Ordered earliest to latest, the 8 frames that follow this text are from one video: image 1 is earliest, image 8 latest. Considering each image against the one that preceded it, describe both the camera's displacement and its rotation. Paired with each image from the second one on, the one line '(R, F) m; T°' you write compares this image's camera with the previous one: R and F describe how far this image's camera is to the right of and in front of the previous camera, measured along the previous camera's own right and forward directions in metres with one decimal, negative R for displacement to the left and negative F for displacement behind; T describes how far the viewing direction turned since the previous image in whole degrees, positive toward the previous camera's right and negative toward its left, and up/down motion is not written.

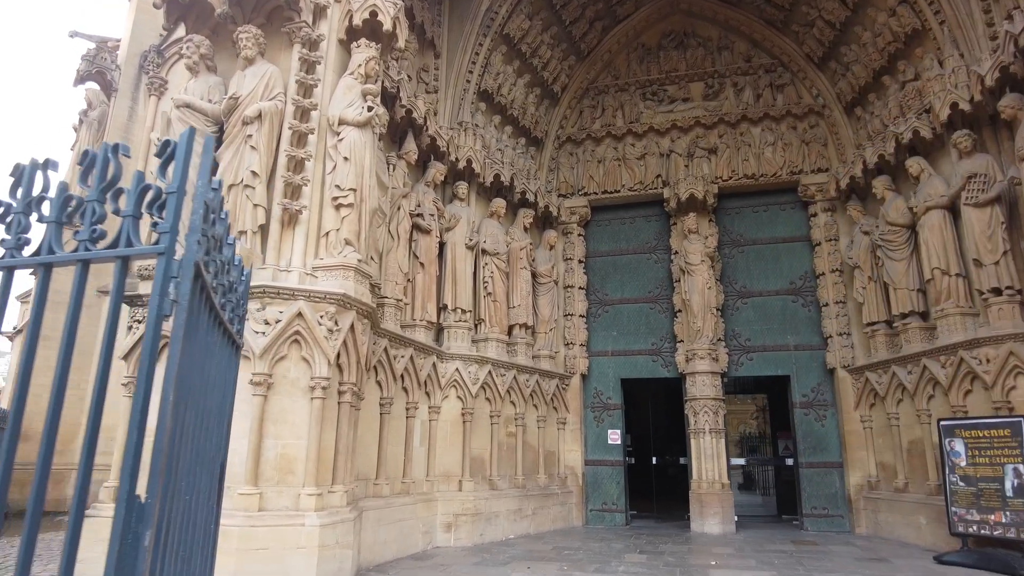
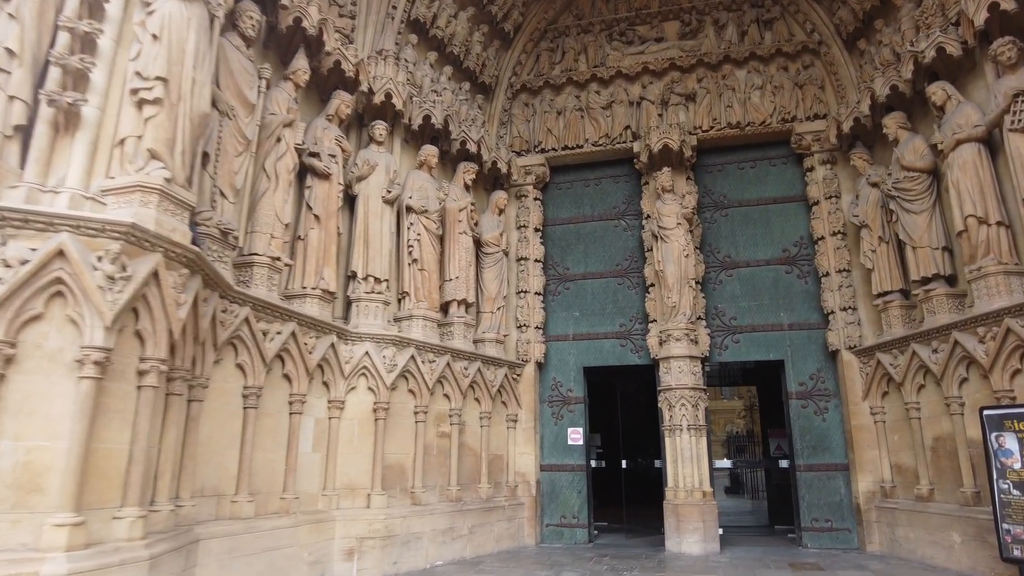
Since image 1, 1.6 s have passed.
(+0.6, +1.7) m; +1°
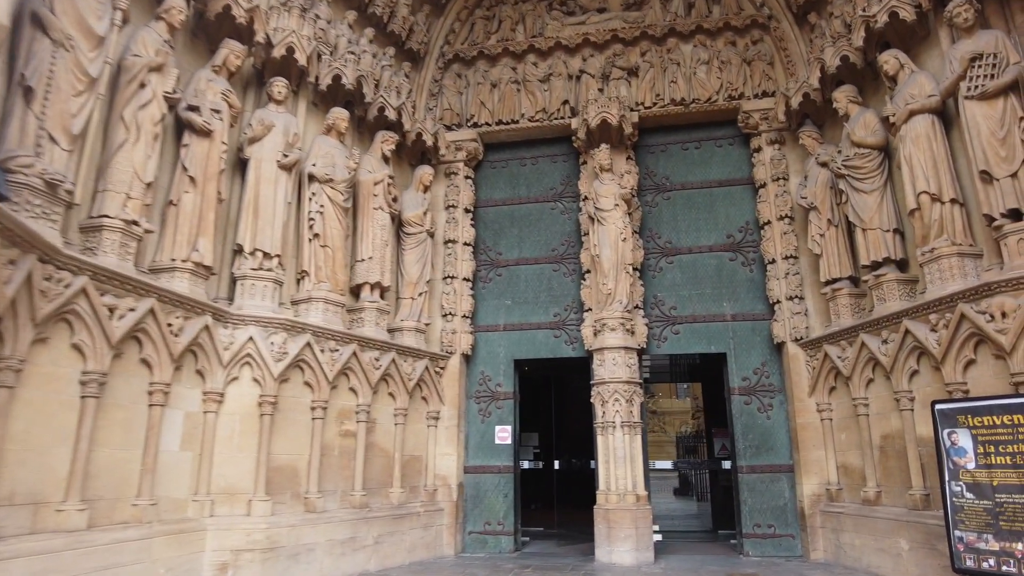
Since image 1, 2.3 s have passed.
(+0.5, +0.7) m; +3°
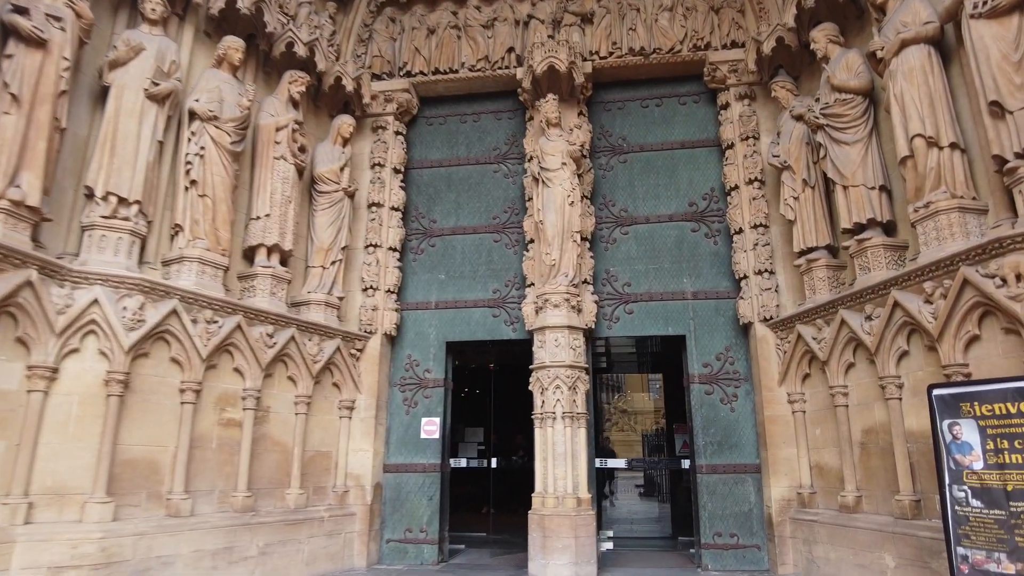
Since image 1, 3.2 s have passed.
(+0.5, +1.0) m; +2°
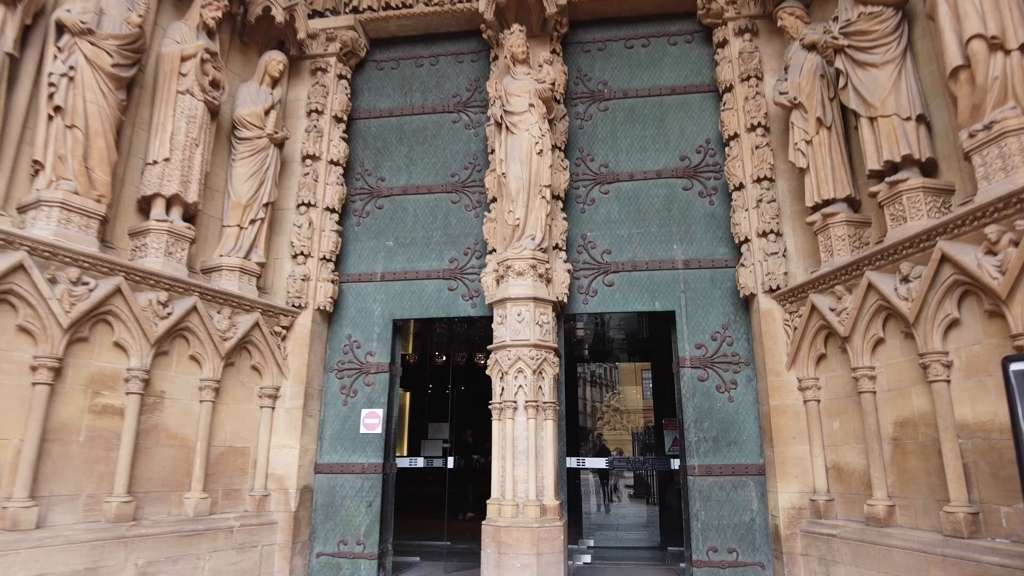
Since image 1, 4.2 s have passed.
(+0.3, +1.1) m; 0°
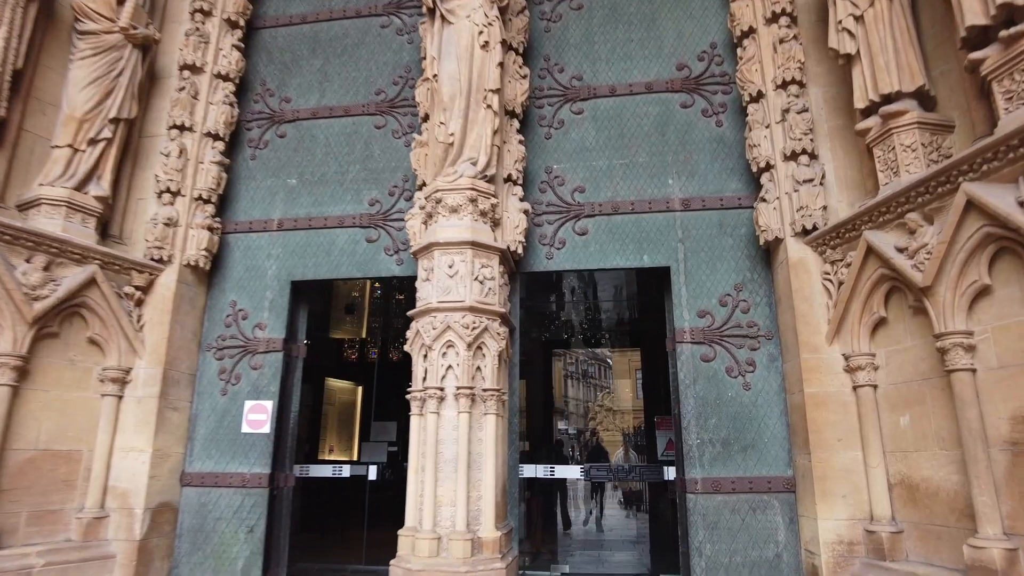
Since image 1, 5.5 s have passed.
(+0.4, +1.5) m; 0°
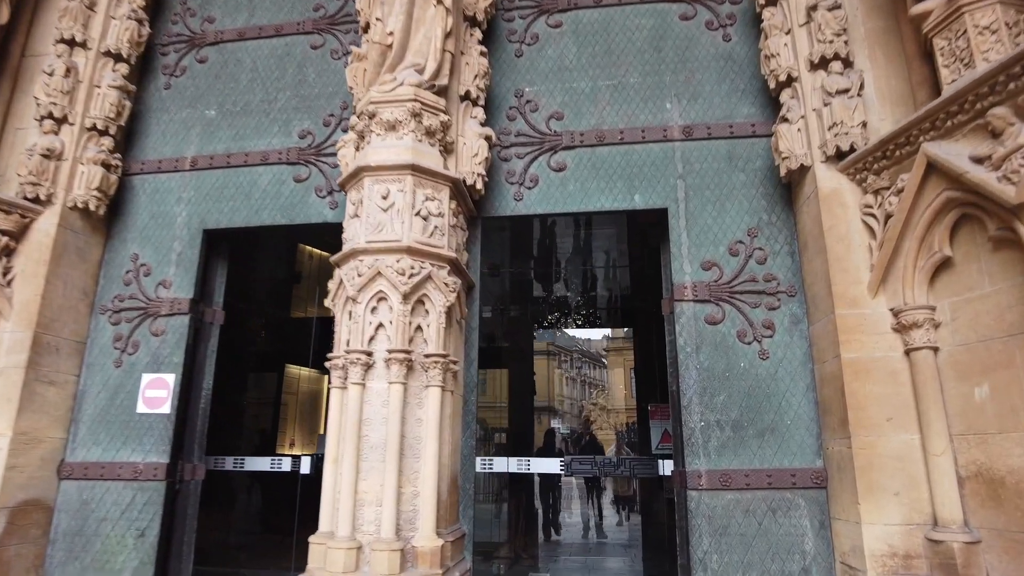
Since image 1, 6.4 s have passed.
(+0.2, +0.8) m; 0°
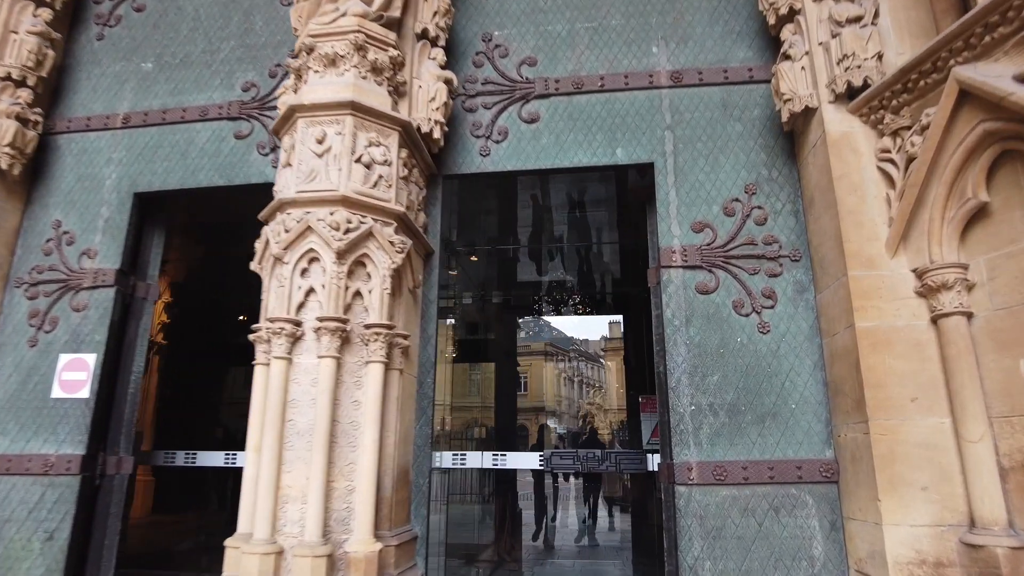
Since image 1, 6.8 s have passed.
(+0.2, +0.4) m; 0°
